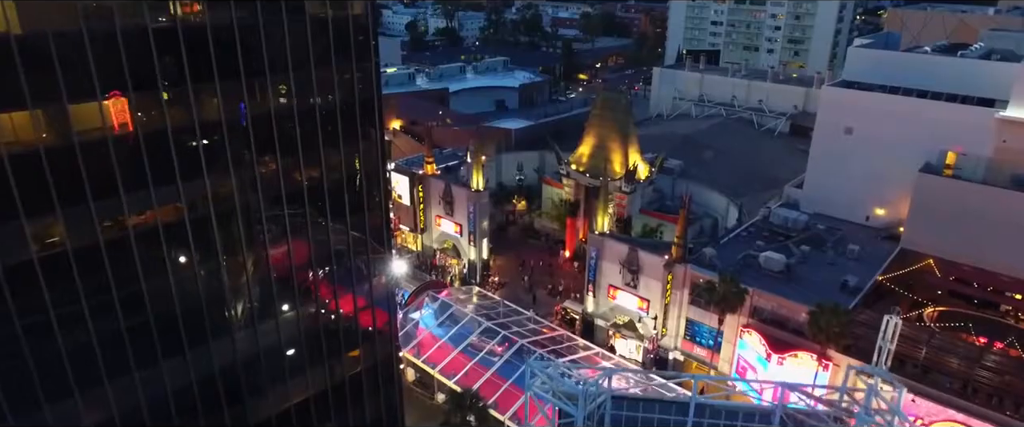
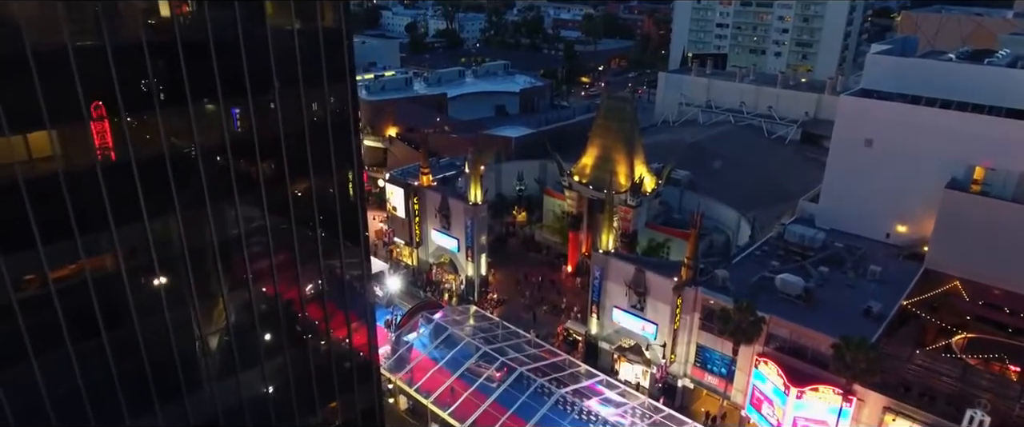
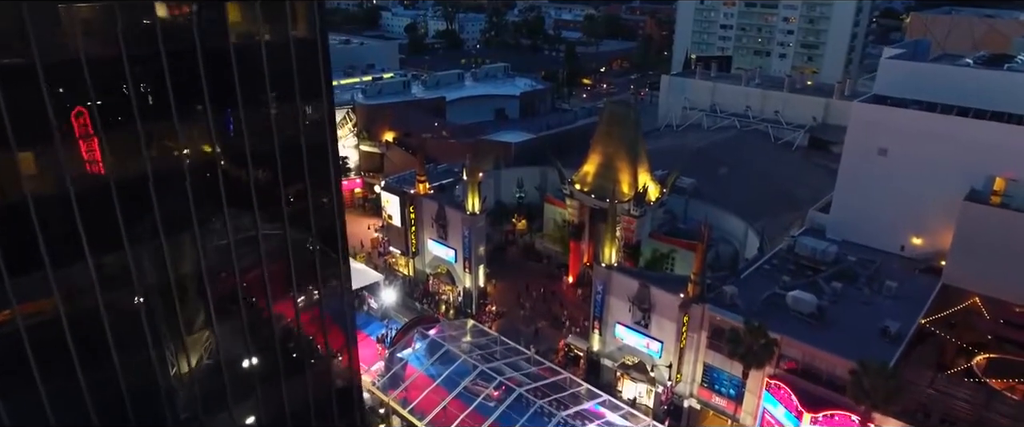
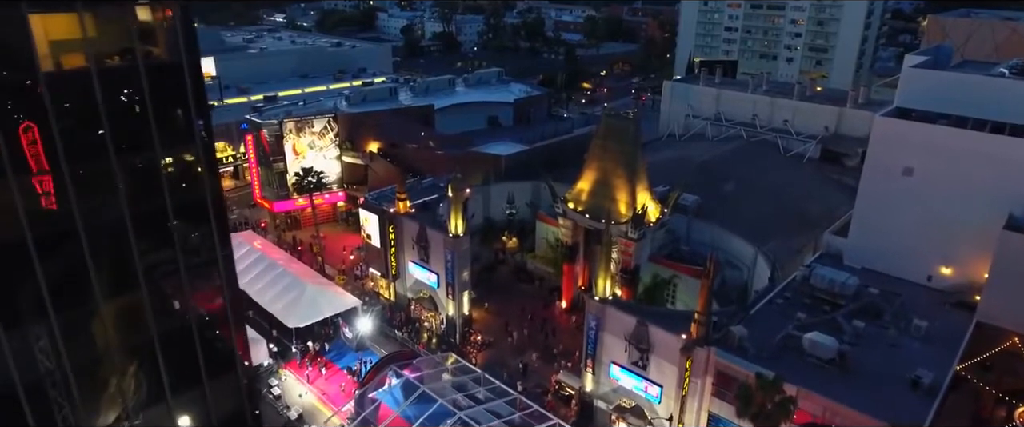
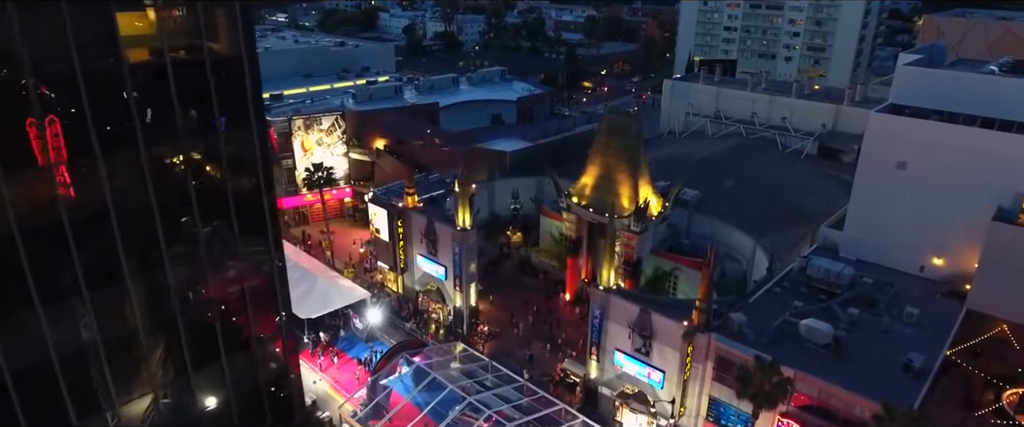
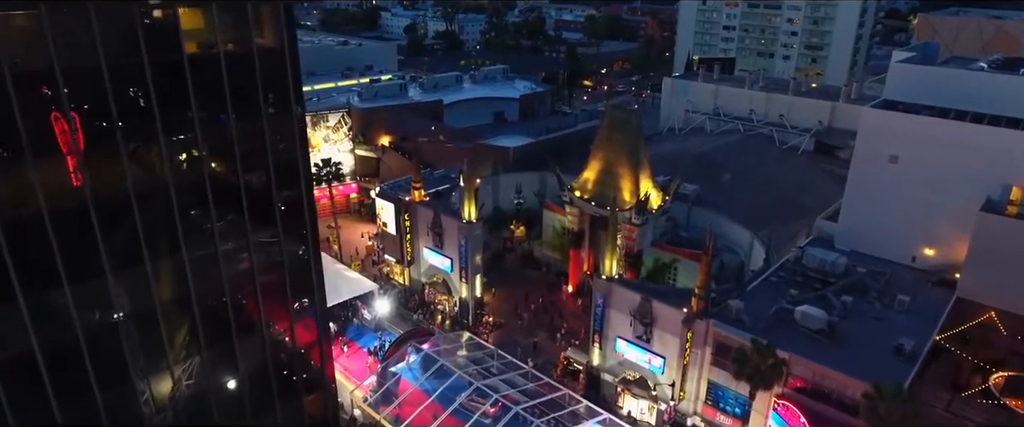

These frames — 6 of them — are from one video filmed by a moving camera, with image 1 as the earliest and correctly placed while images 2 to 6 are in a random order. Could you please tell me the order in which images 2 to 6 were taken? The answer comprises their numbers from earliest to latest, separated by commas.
2, 3, 6, 5, 4
